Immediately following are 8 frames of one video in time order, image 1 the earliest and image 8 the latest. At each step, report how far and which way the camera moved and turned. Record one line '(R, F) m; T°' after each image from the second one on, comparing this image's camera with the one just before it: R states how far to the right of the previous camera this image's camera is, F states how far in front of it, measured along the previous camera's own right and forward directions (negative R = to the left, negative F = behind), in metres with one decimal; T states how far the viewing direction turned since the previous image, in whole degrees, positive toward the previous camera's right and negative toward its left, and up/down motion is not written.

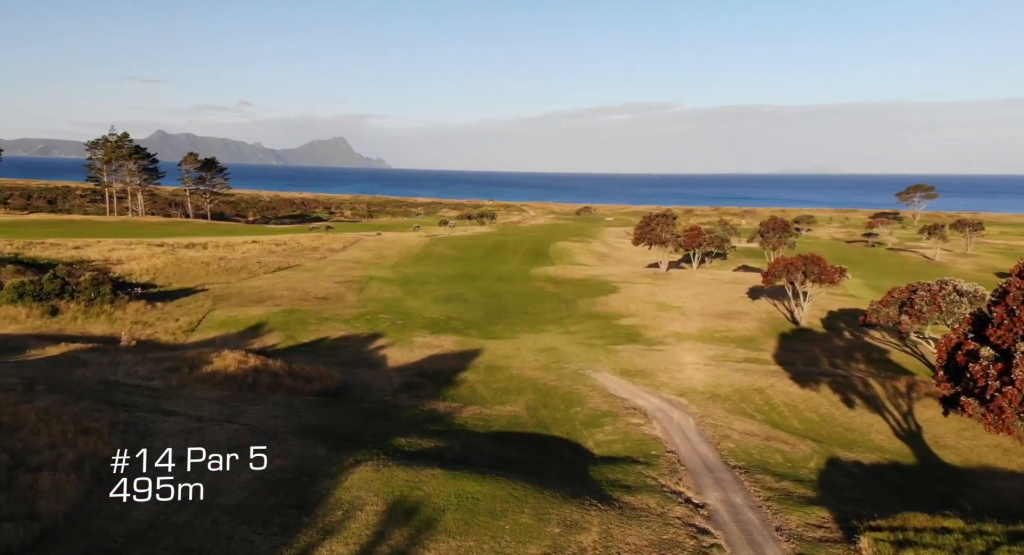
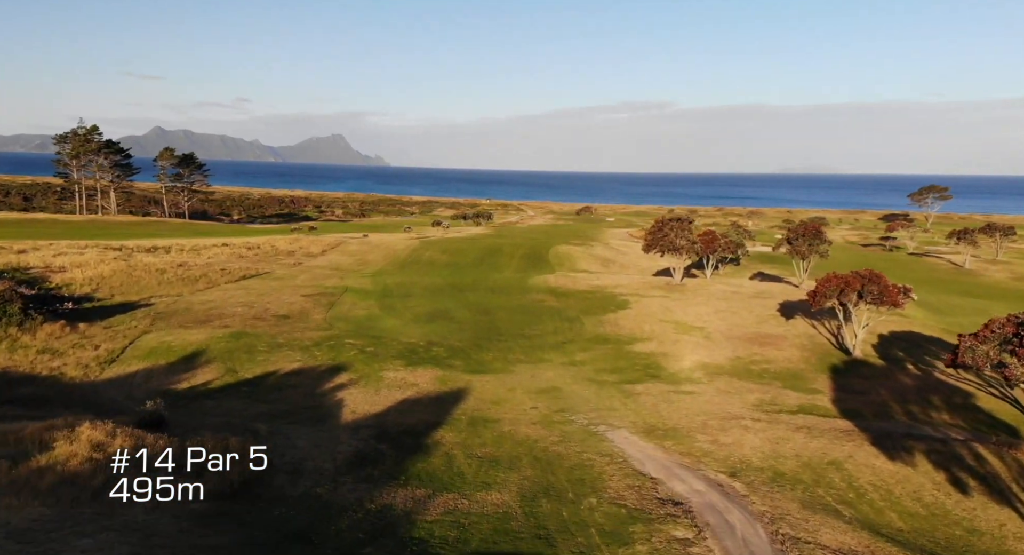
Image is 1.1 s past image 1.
(+0.2, +7.7) m; 0°
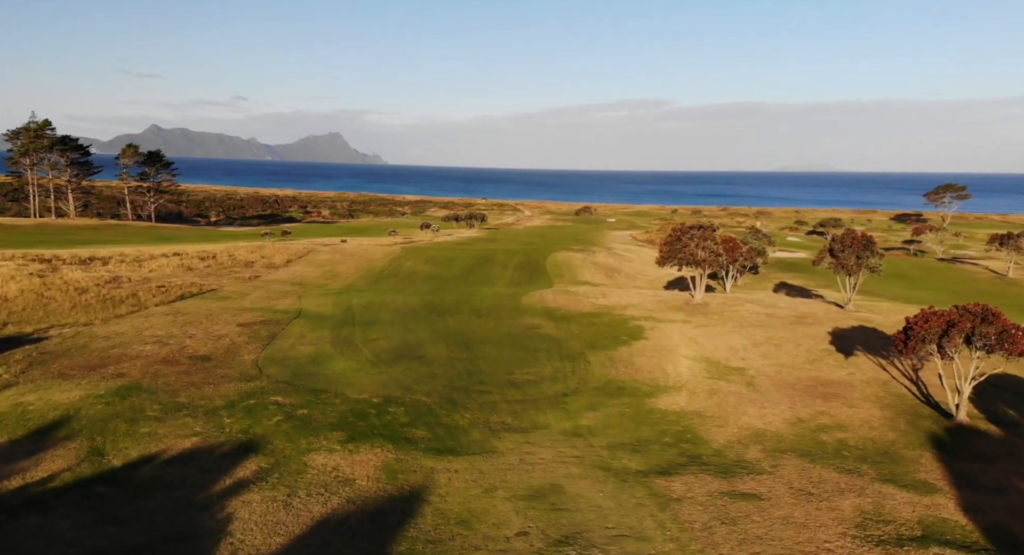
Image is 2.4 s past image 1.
(+0.5, +9.7) m; 0°
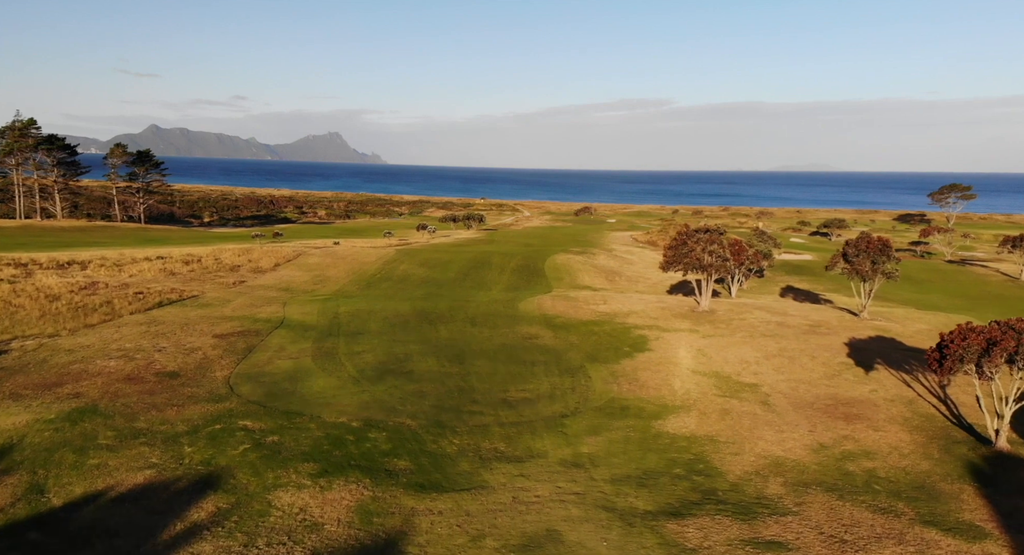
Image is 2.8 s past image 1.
(+0.2, +2.6) m; 0°
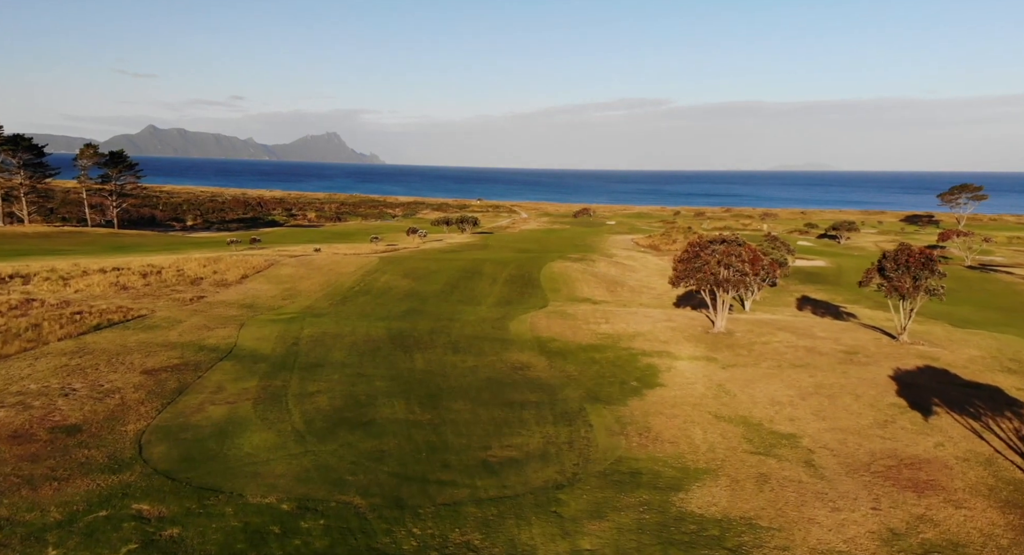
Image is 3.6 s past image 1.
(+0.5, +6.0) m; 0°
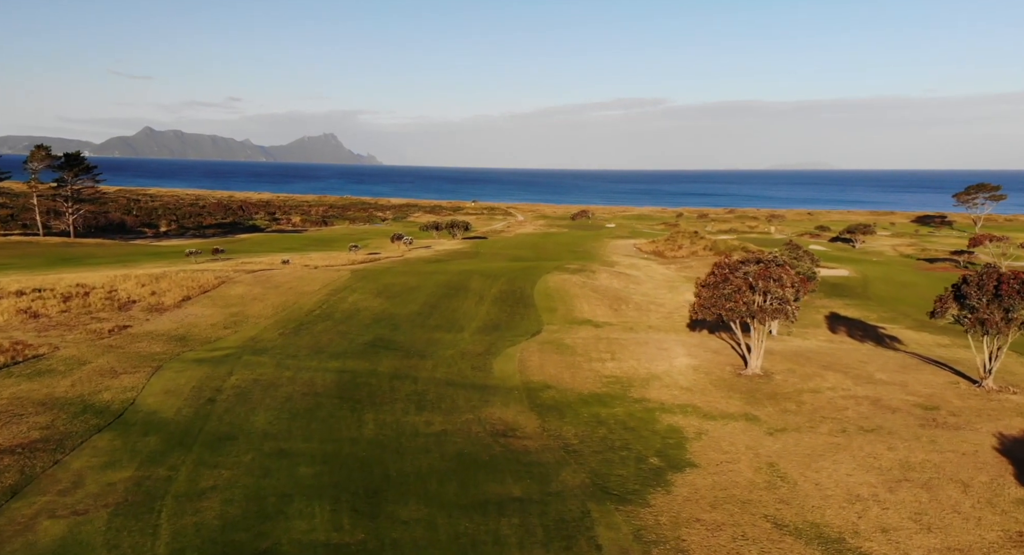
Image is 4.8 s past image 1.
(+0.7, +8.6) m; 0°
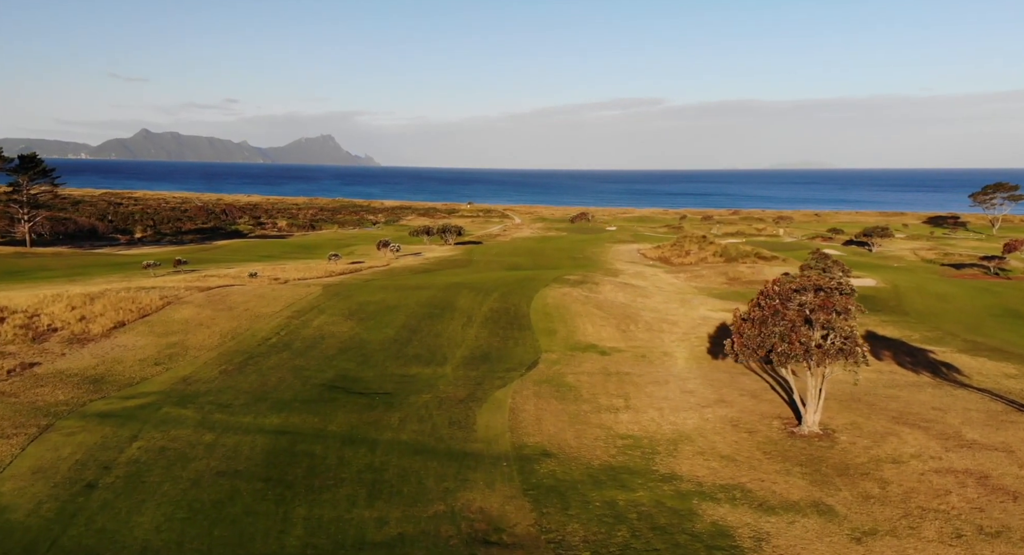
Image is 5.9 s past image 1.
(+0.4, +7.6) m; 0°
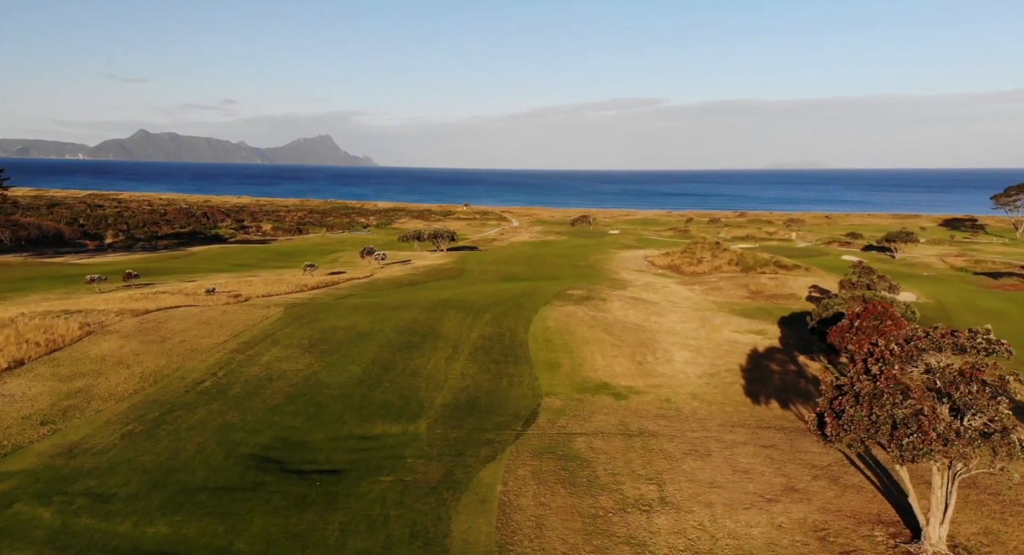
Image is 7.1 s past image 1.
(+0.2, +8.4) m; 0°
